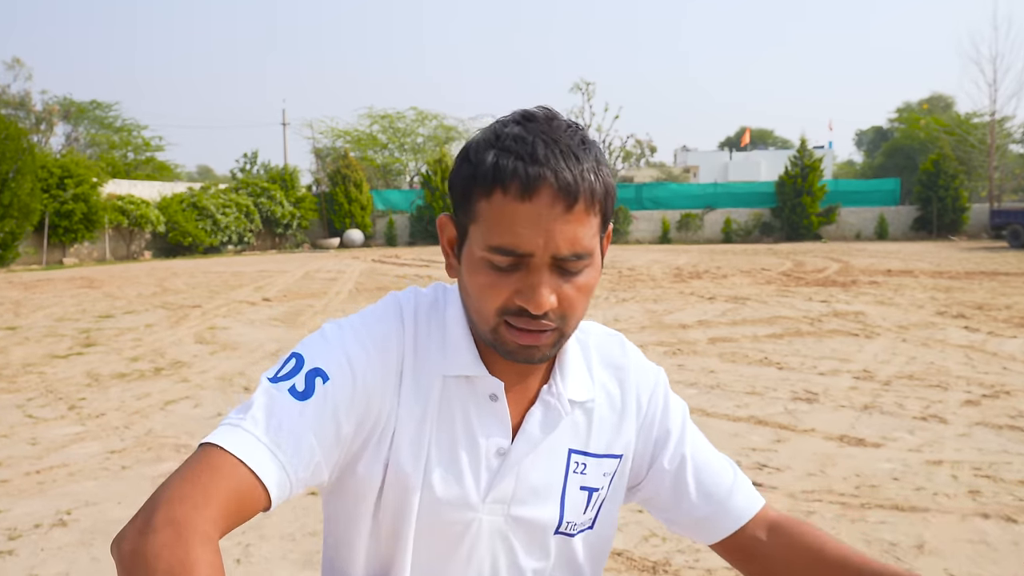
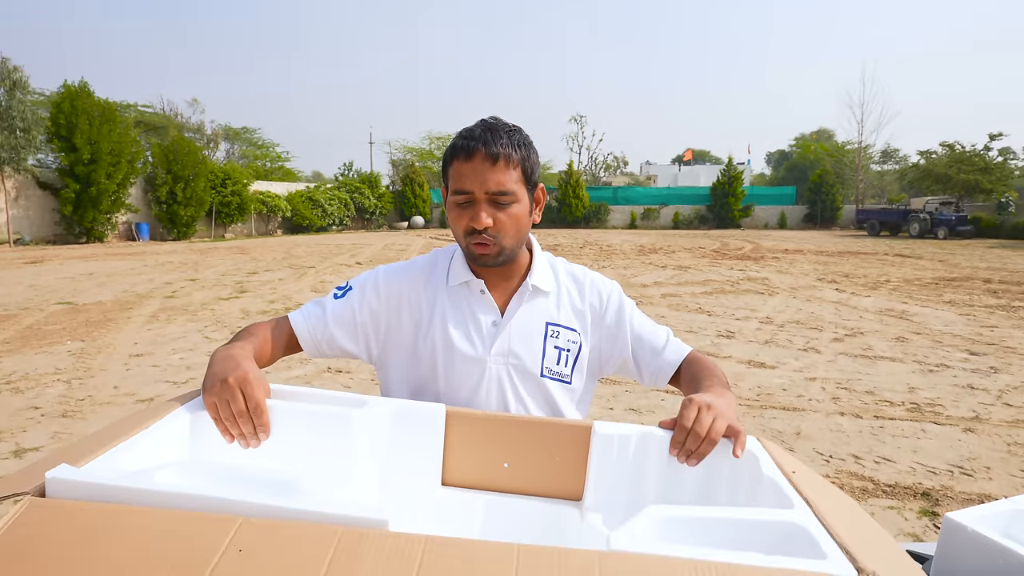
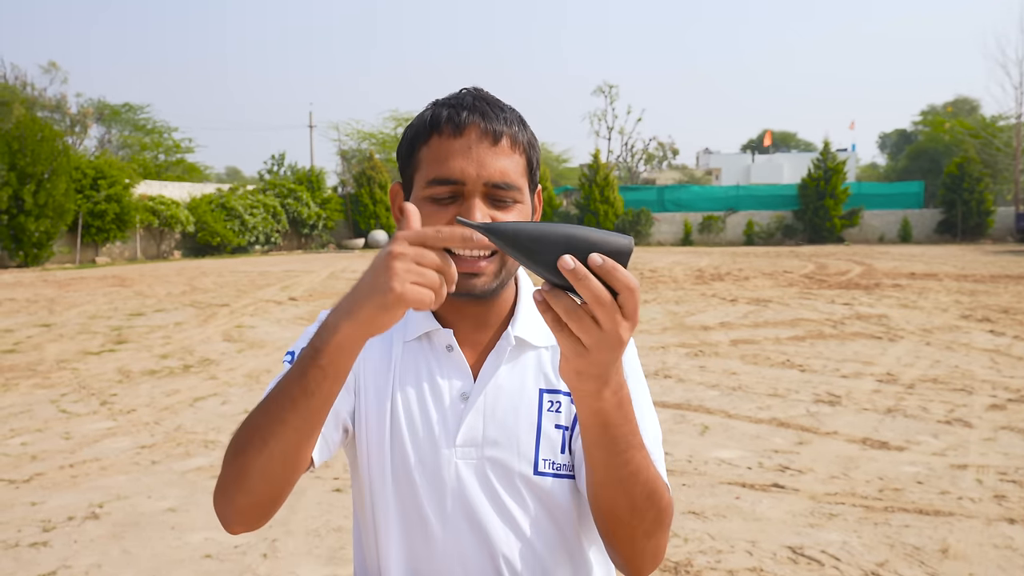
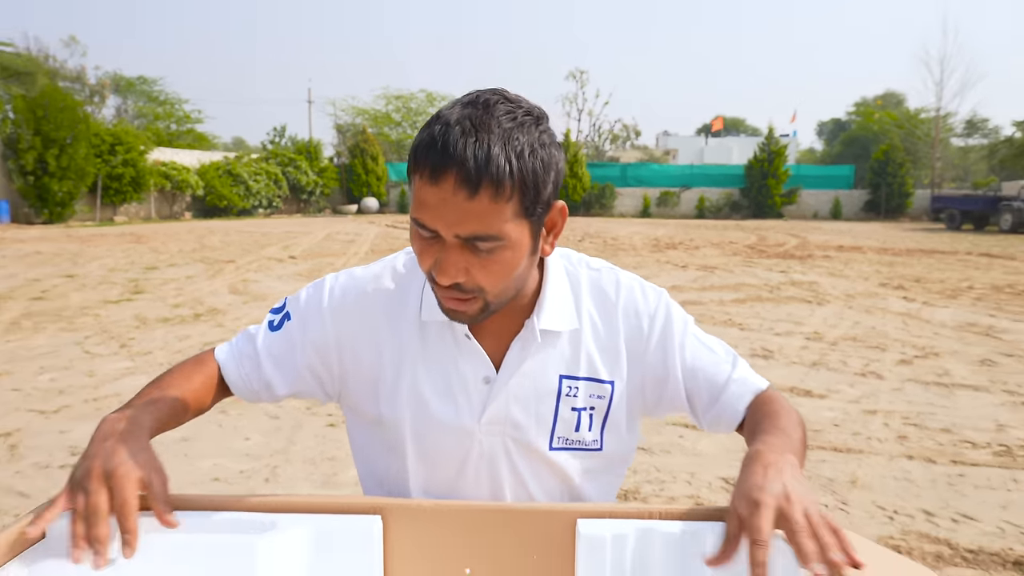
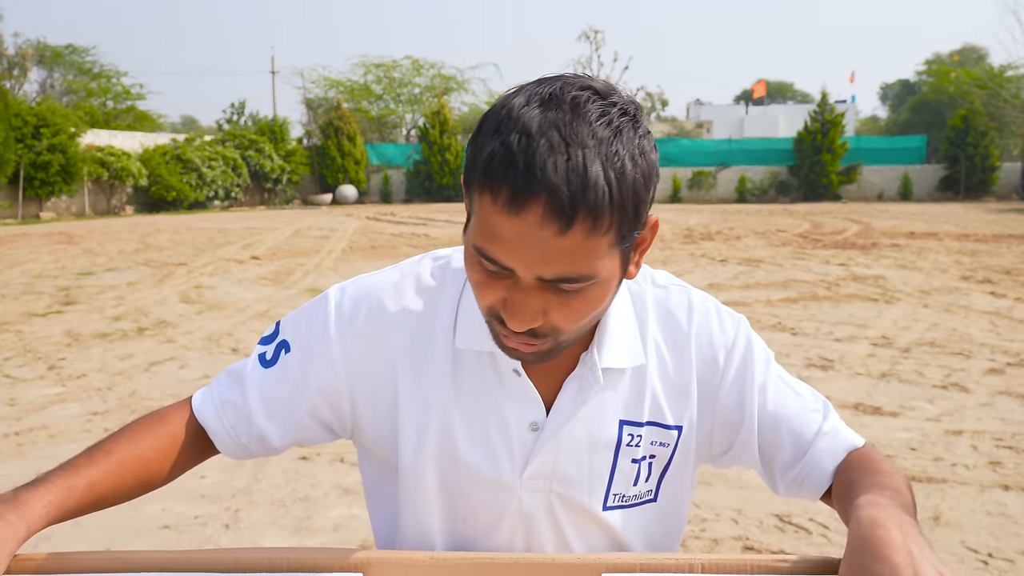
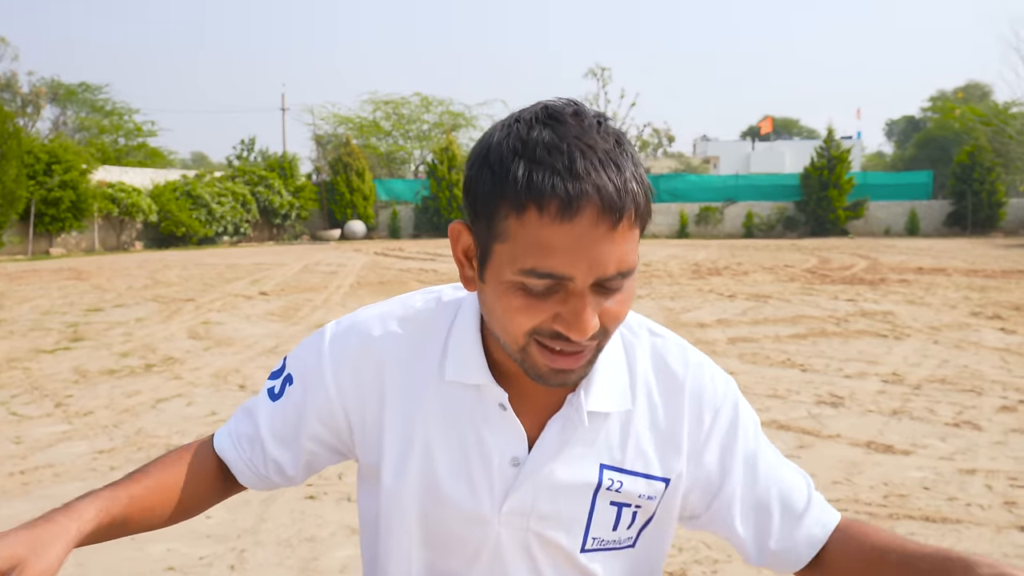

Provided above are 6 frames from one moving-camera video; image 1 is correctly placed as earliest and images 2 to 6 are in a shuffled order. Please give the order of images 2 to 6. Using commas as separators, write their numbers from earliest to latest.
3, 6, 5, 4, 2
